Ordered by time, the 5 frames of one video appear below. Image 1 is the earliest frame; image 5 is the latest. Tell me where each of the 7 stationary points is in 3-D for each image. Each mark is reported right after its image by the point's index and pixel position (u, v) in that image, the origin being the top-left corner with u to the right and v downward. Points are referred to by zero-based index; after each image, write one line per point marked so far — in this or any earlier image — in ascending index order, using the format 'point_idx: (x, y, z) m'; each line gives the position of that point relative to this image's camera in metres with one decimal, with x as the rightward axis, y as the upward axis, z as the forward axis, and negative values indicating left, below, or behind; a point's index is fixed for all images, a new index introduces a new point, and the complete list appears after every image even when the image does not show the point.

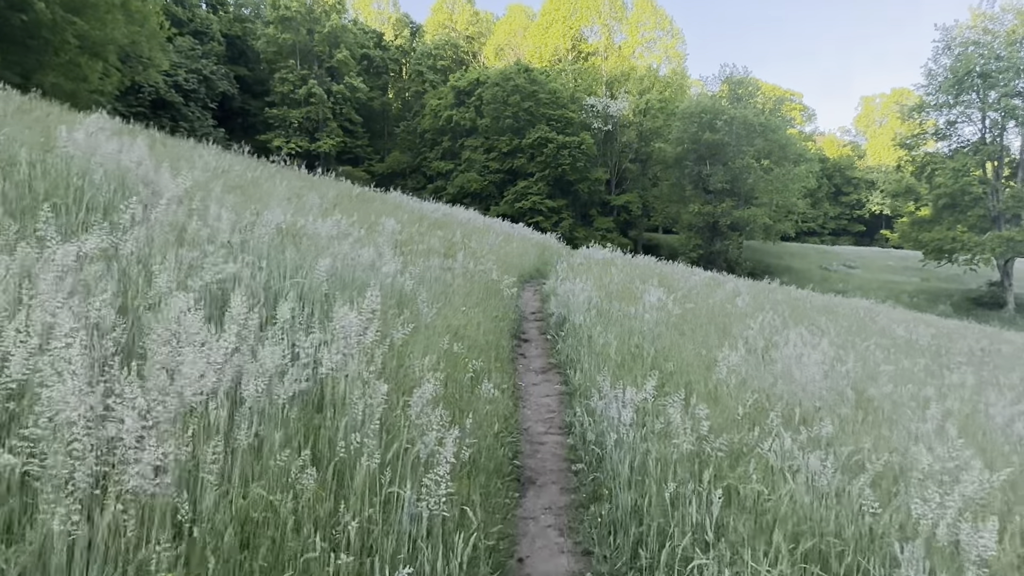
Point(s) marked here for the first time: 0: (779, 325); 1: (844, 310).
0: (+3.4, -0.5, +9.1) m
1: (+7.6, -0.5, +16.1) m
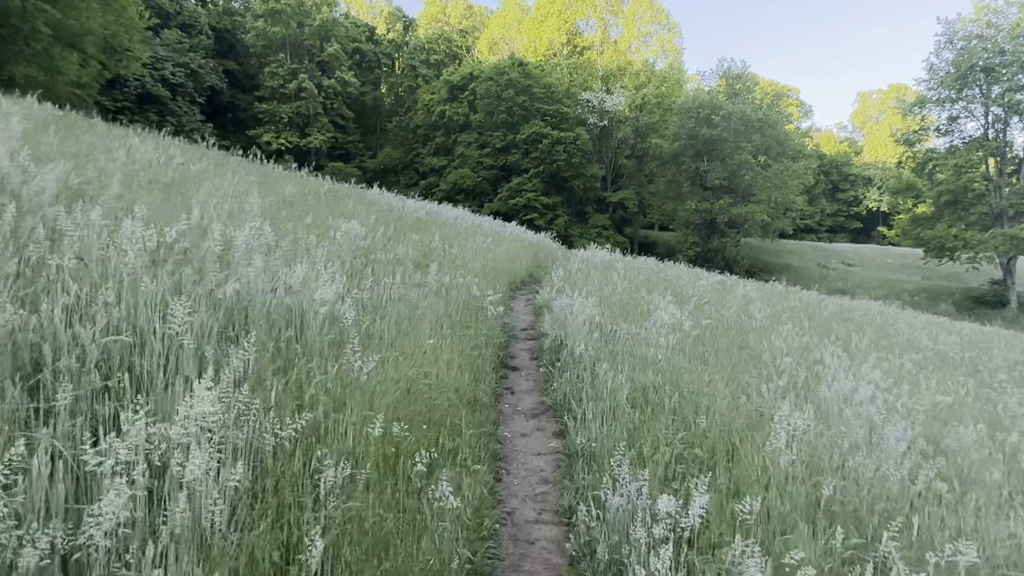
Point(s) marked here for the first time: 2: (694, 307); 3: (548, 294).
0: (+3.2, -0.6, +7.9) m
1: (+7.4, -0.6, +15.0) m
2: (+2.2, -0.2, +8.7) m
3: (+0.4, -0.1, +8.5) m
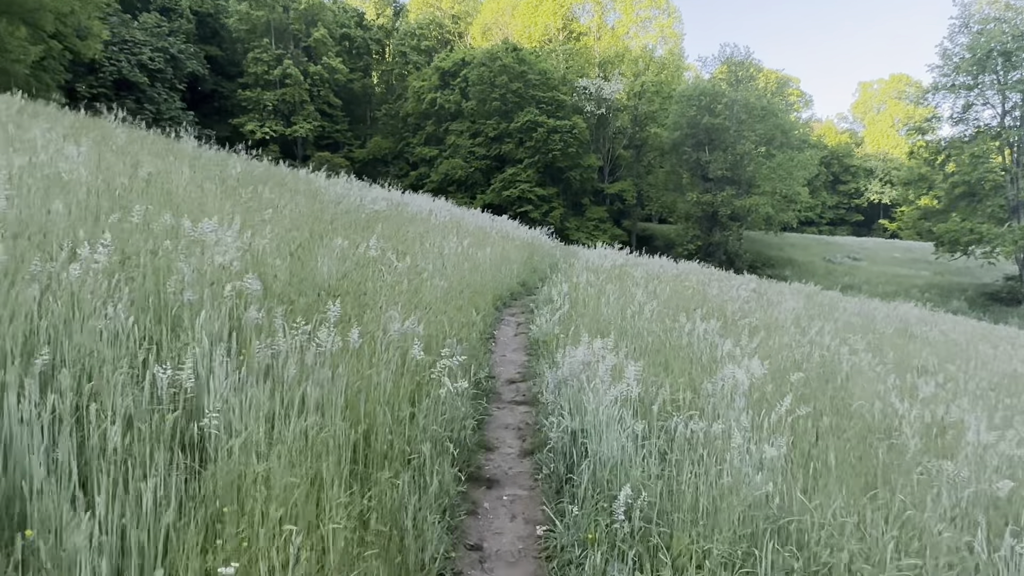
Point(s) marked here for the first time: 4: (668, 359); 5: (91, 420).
0: (+3.1, -0.8, +5.3) m
1: (+7.2, -0.7, +12.4) m
2: (+2.1, -0.5, +6.1) m
3: (+0.3, -0.3, +5.9) m
4: (+1.1, -0.5, +4.7) m
5: (-1.2, -0.4, +2.0) m
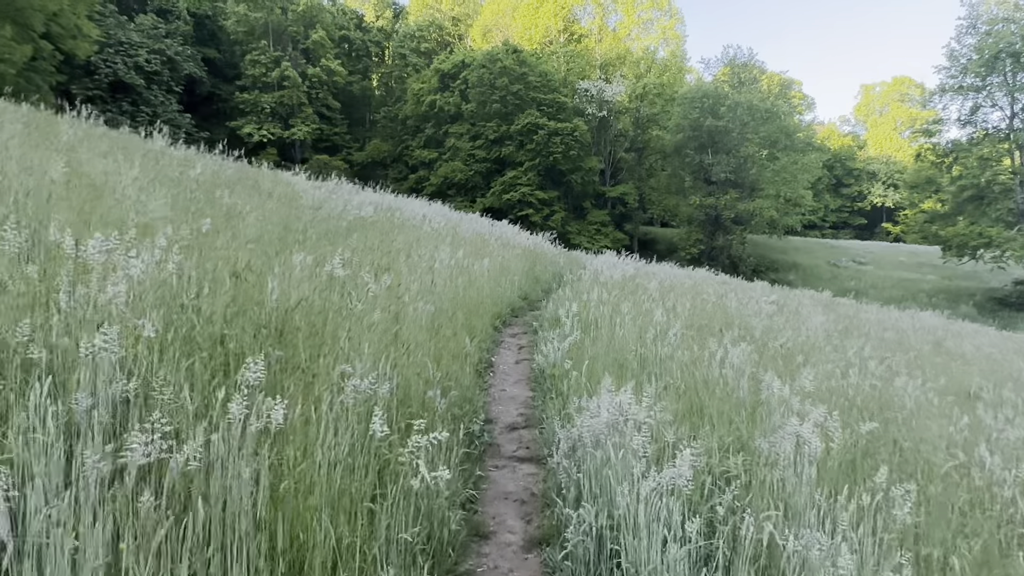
0: (+3.1, -1.0, +4.4) m
1: (+7.2, -0.9, +11.5) m
2: (+2.1, -0.6, +5.2) m
3: (+0.3, -0.5, +5.0) m
4: (+1.1, -0.6, +3.8) m
5: (-1.2, -0.5, +1.1) m
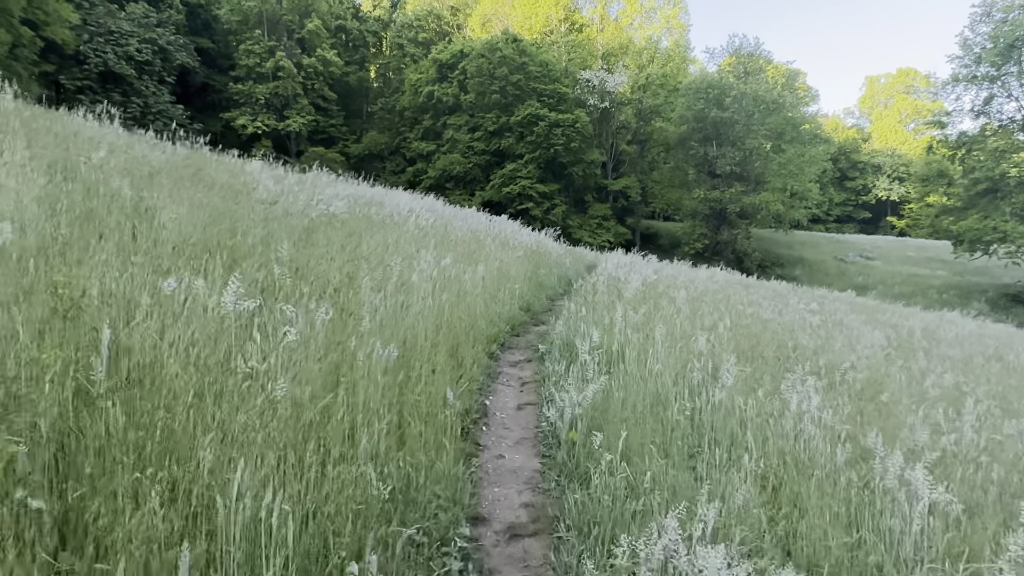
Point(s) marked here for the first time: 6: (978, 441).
0: (+3.1, -1.1, +3.0) m
1: (+7.2, -1.0, +10.1) m
2: (+2.1, -0.8, +3.8) m
3: (+0.3, -0.6, +3.6) m
4: (+1.1, -0.8, +2.4) m
5: (-1.2, -0.7, -0.3) m
6: (+2.9, -0.9, +4.0) m
